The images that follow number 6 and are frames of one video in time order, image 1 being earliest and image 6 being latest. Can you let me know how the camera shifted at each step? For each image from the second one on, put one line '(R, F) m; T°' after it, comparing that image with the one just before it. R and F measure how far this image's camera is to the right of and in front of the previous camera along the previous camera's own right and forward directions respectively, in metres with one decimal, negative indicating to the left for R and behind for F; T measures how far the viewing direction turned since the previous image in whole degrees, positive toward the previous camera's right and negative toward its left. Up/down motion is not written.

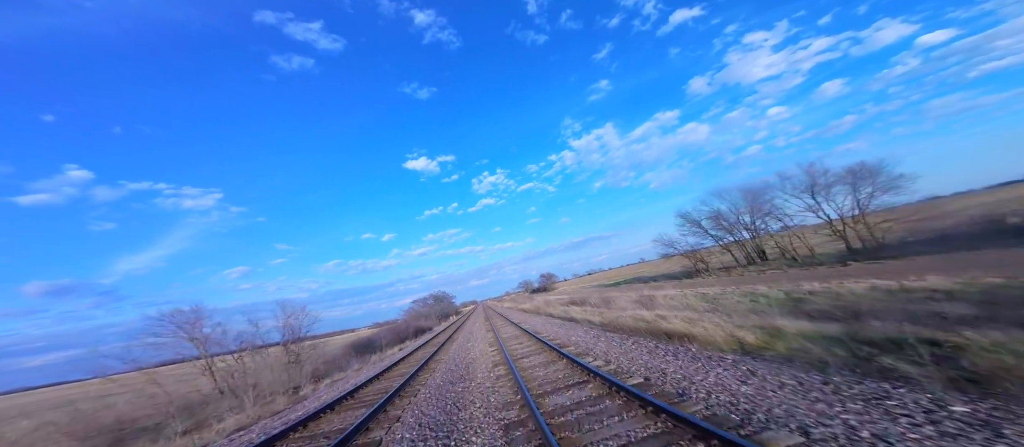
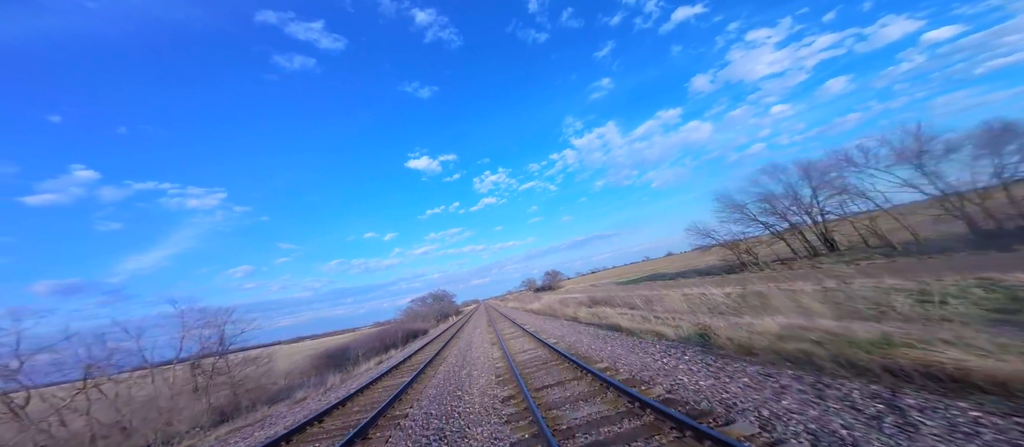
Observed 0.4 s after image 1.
(-0.2, +2.1) m; 0°
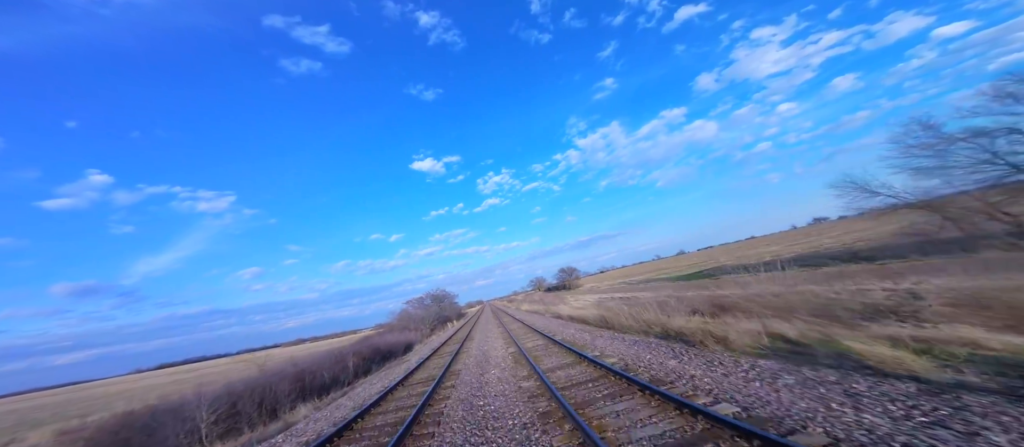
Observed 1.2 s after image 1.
(-0.6, +4.7) m; -1°
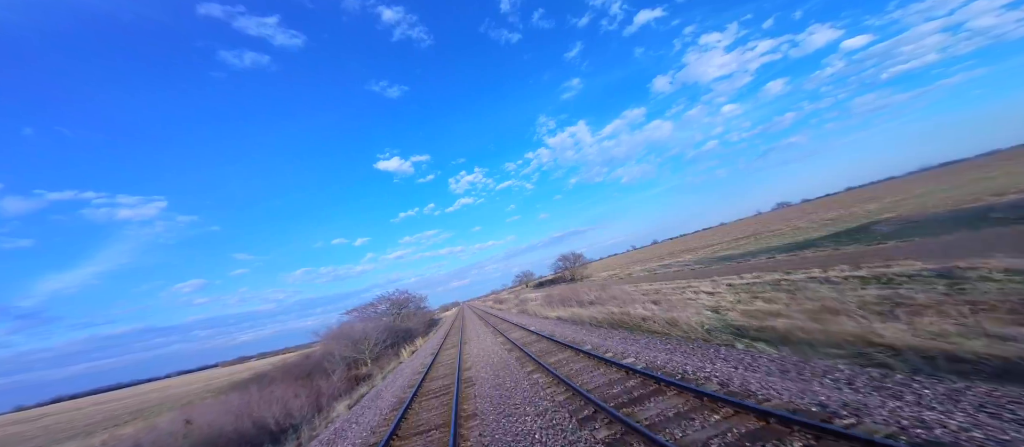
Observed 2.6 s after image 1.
(-1.0, +8.2) m; +5°
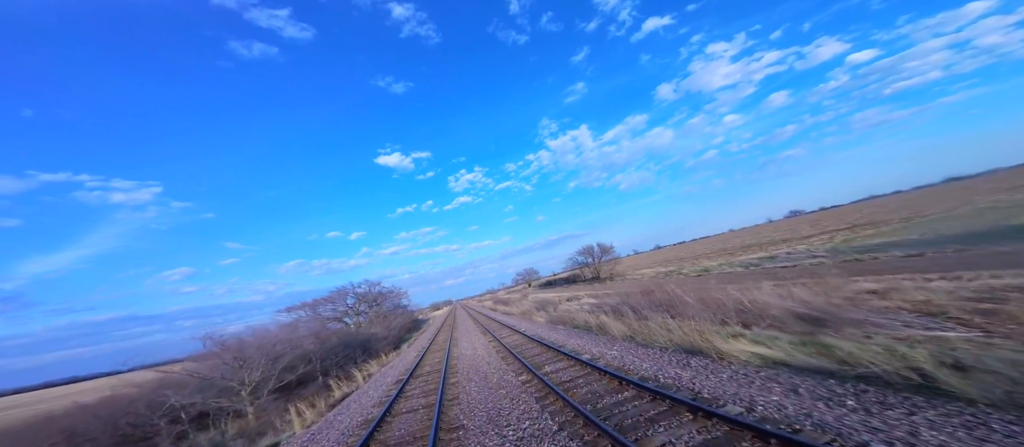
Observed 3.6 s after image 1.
(-0.9, +6.0) m; 0°
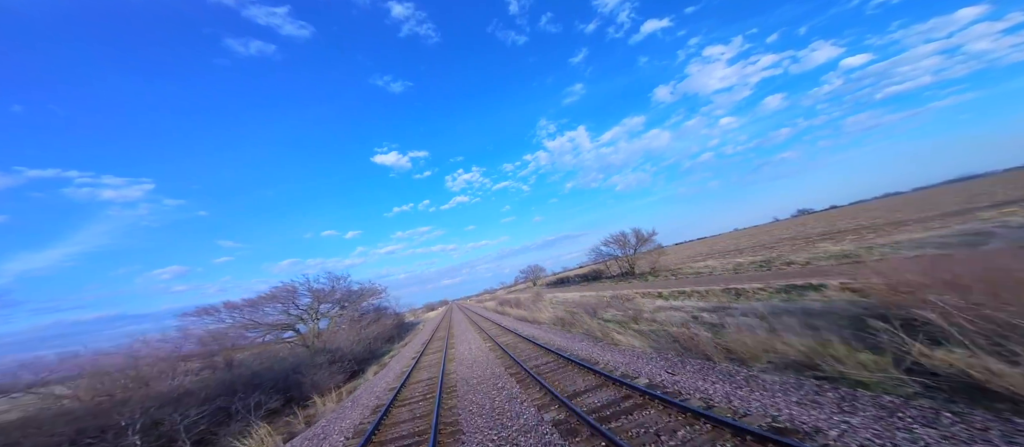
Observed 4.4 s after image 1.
(-0.8, +4.6) m; +1°
